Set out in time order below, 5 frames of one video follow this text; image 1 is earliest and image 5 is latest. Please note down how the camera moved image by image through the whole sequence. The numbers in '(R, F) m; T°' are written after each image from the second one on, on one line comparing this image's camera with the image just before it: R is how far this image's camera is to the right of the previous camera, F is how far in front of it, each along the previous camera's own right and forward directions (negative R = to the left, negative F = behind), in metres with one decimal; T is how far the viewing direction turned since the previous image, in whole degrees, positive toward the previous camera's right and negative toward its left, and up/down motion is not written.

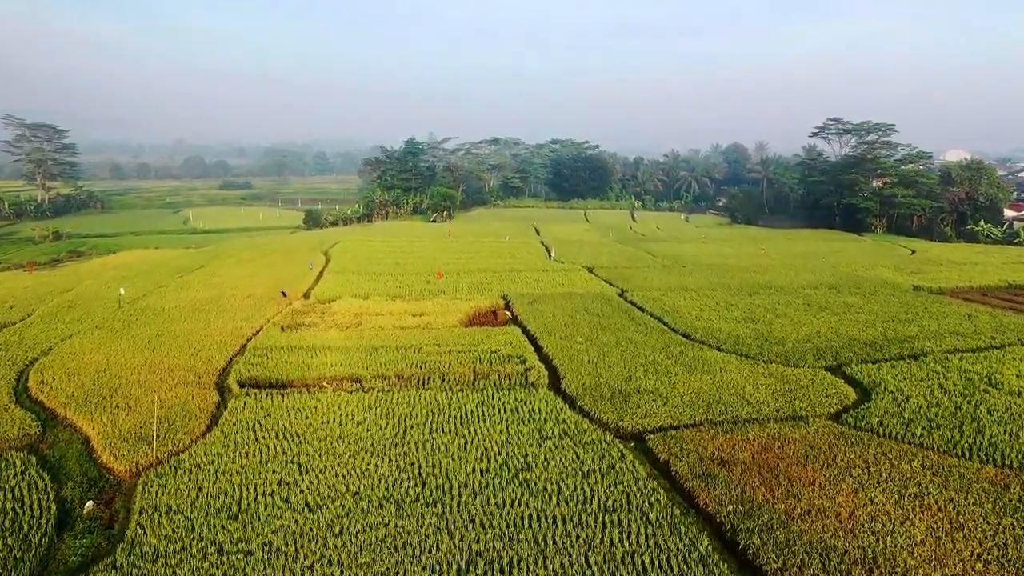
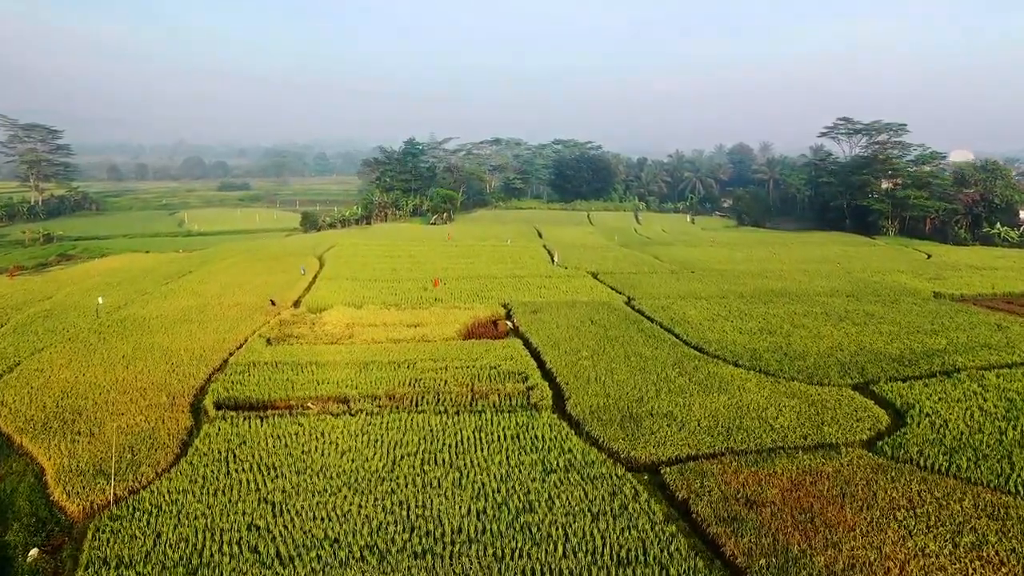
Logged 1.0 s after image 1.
(0.0, +1.5) m; 0°
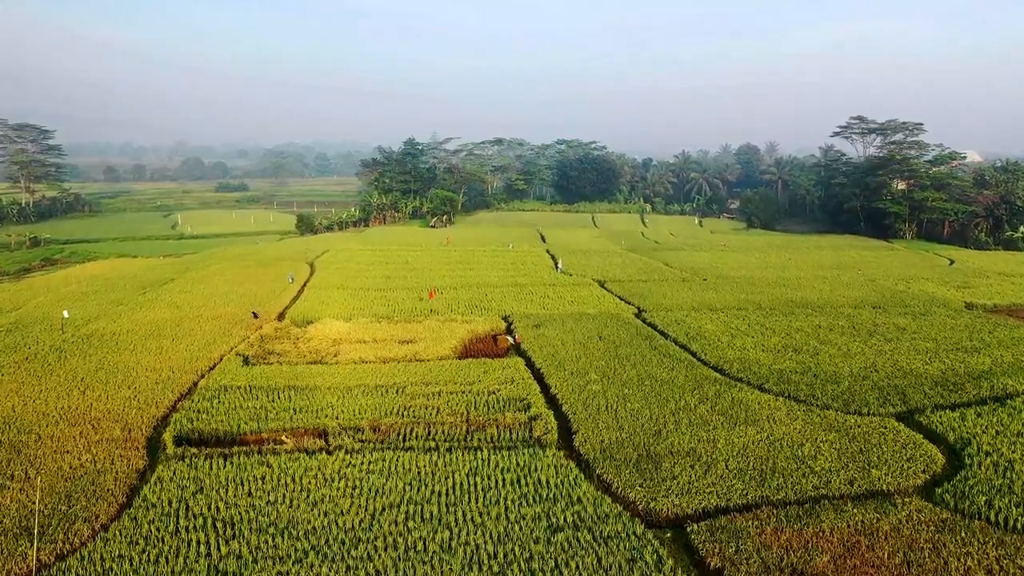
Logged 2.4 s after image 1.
(+0.1, +2.0) m; 0°
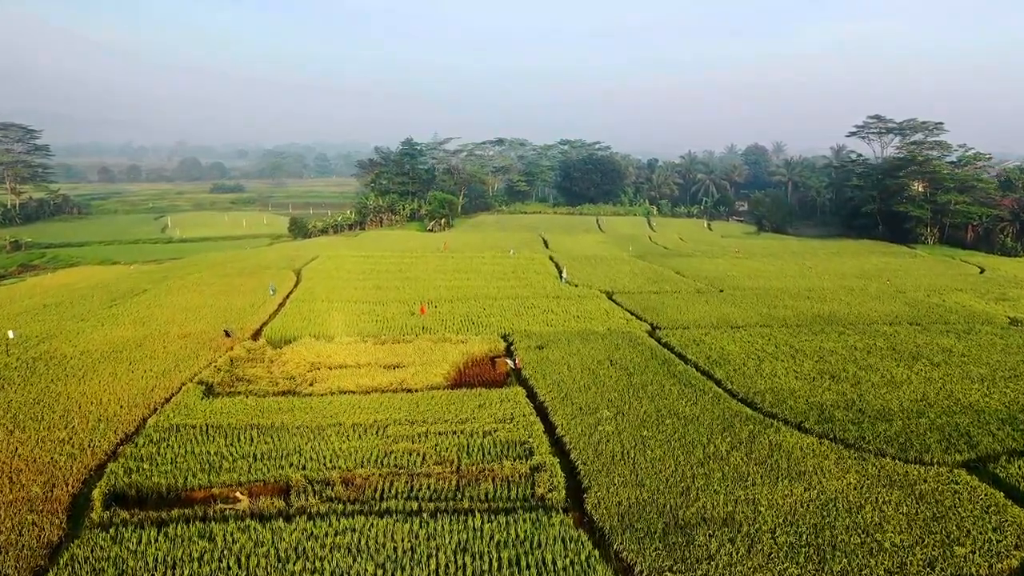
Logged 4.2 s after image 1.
(+0.1, +2.5) m; 0°
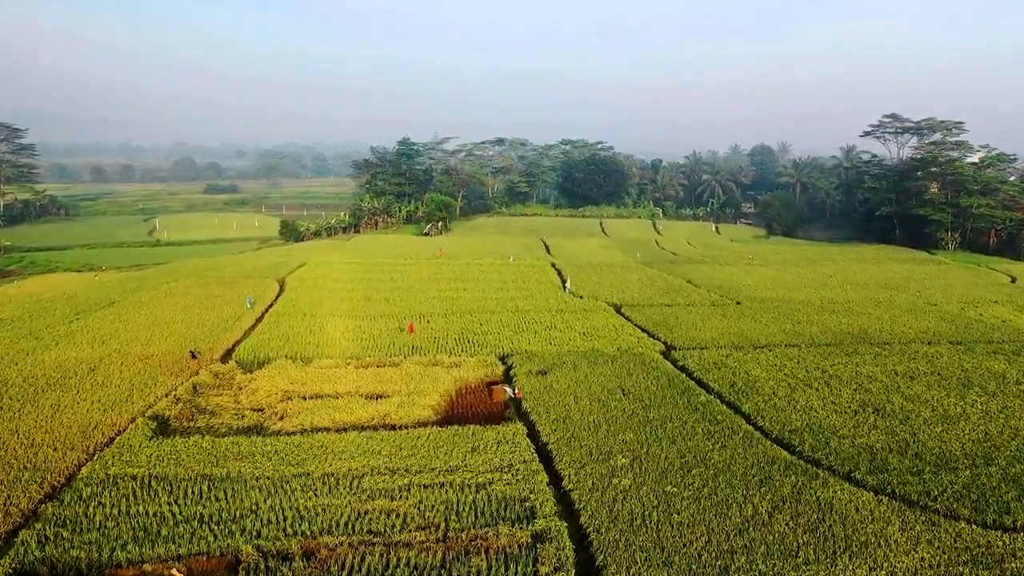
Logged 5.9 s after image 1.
(0.0, +2.3) m; 0°
